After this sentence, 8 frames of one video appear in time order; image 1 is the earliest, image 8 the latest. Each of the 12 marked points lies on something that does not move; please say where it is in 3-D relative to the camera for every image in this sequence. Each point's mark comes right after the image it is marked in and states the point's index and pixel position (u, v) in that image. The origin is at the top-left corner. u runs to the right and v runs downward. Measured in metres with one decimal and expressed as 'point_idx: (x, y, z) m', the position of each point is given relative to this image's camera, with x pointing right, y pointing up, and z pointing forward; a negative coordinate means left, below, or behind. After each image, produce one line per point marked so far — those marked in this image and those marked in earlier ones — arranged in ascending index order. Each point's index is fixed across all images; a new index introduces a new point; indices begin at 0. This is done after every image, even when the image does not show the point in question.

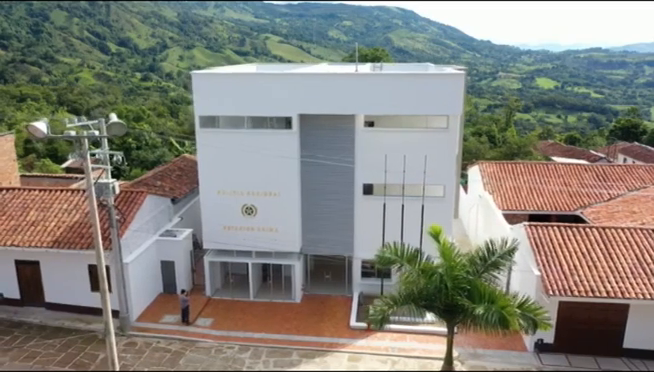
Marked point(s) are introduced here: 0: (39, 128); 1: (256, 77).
0: (-5.2, +1.1, +10.0) m
1: (-2.3, +3.6, +18.4) m
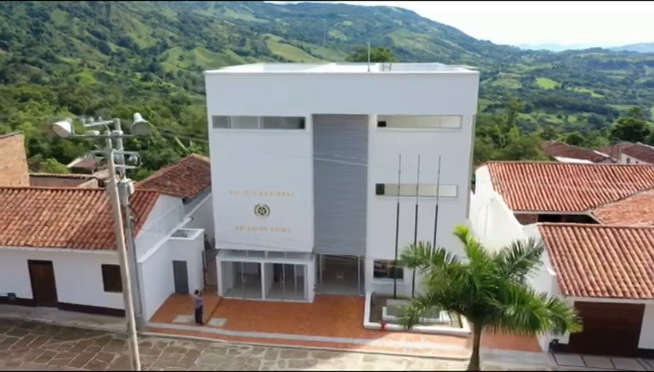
0: (-4.8, +1.1, +10.0) m
1: (-1.9, +3.6, +18.4) m
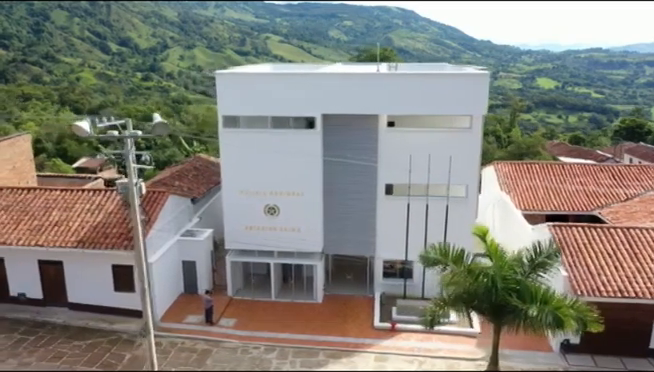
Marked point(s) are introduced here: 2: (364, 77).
0: (-4.4, +1.1, +10.0) m
1: (-1.5, +3.6, +18.4) m
2: (+1.2, +3.6, +18.2) m
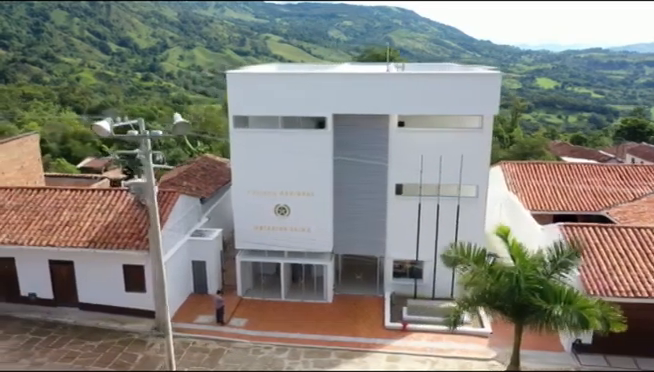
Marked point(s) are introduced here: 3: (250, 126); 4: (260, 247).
0: (-4.1, +1.1, +10.0) m
1: (-1.2, +3.6, +18.3) m
2: (+1.6, +3.6, +18.2) m
3: (-2.7, +2.1, +19.1) m
4: (-2.4, -2.2, +19.7) m
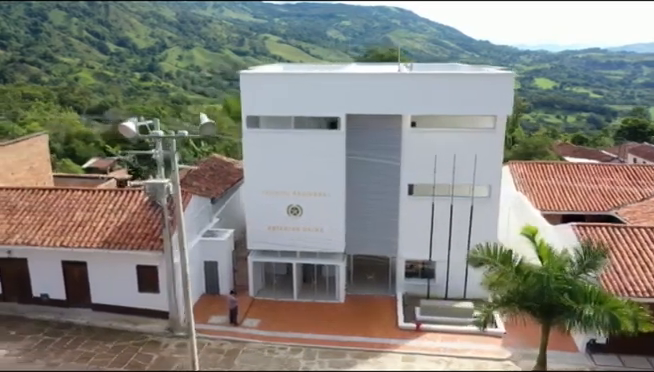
0: (-3.6, +1.1, +10.0) m
1: (-0.7, +3.6, +18.3) m
2: (+2.0, +3.6, +18.2) m
3: (-2.2, +2.1, +19.0) m
4: (-1.9, -2.2, +19.6) m
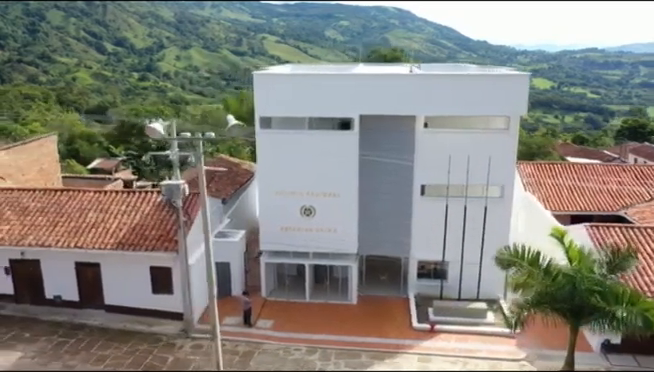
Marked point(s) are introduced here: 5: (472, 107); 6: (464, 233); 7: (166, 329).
0: (-3.1, +1.0, +10.0) m
1: (-0.3, +3.6, +18.3) m
2: (+2.4, +3.5, +18.2) m
3: (-1.8, +2.0, +19.0) m
4: (-1.5, -2.2, +19.6) m
5: (+4.8, +2.6, +18.3) m
6: (+4.7, -1.7, +19.2) m
7: (-5.1, -4.5, +17.5) m
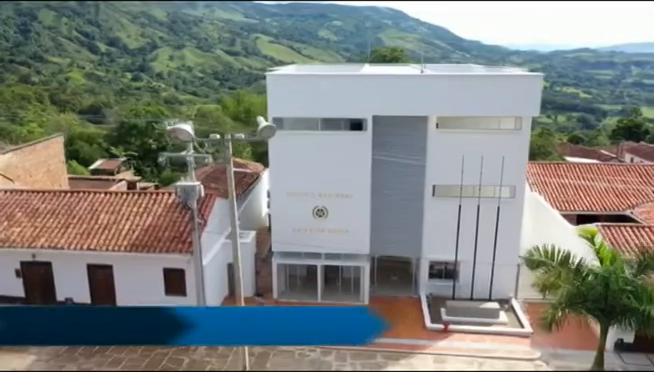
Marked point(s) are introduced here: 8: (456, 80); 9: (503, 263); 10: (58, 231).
0: (-2.6, +1.0, +9.9) m
1: (+0.1, +3.6, +18.3) m
2: (+2.9, +3.5, +18.2) m
3: (-1.4, +2.0, +19.0) m
4: (-1.1, -2.2, +19.6) m
5: (+5.2, +2.6, +18.3) m
6: (+5.1, -1.7, +19.2) m
7: (-4.6, -4.6, +17.4) m
8: (+4.3, +3.5, +18.1) m
9: (+6.2, -2.7, +19.3) m
10: (-8.7, -1.5, +17.8) m
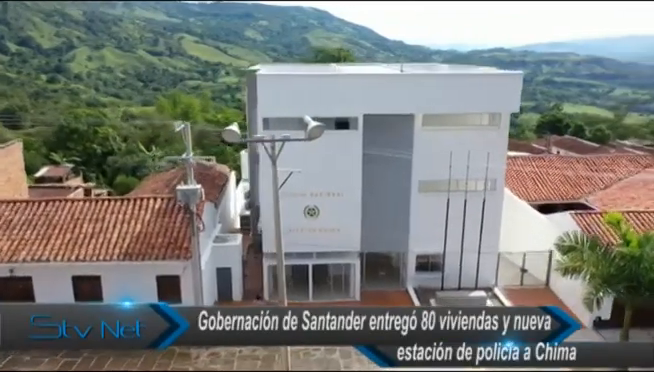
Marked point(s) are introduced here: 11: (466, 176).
0: (-1.7, +0.9, +9.7) m
1: (-0.3, +3.6, +18.4) m
2: (+2.5, +3.6, +18.6) m
3: (-1.8, +2.0, +18.9) m
4: (-1.4, -2.3, +19.5) m
5: (+4.8, +2.8, +19.0) m
6: (+4.8, -1.5, +20.0) m
7: (-4.6, -4.7, +16.9) m
8: (+3.9, +3.6, +18.7) m
9: (+5.8, -2.4, +20.1) m
10: (-8.8, -1.7, +16.8) m
11: (+4.7, +0.3, +19.6) m
